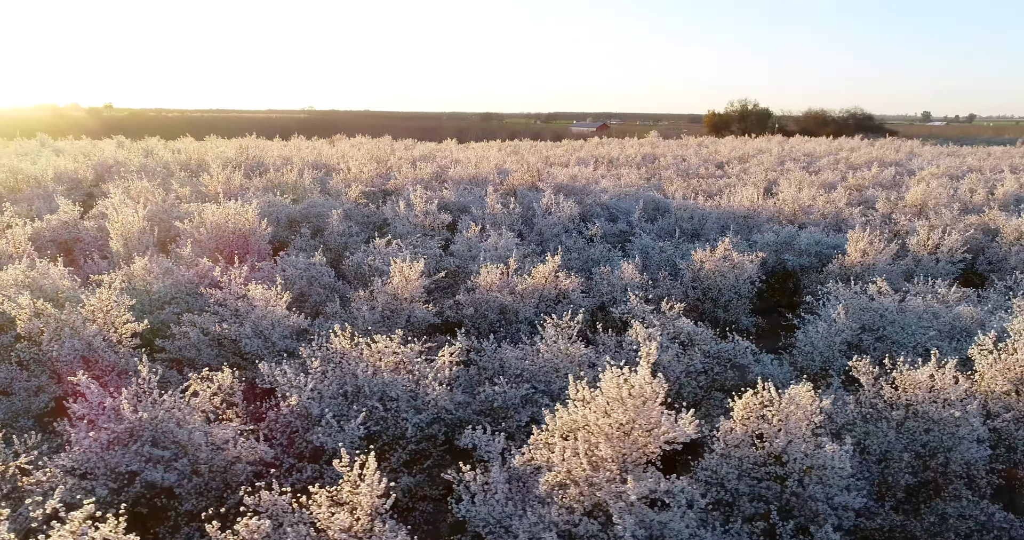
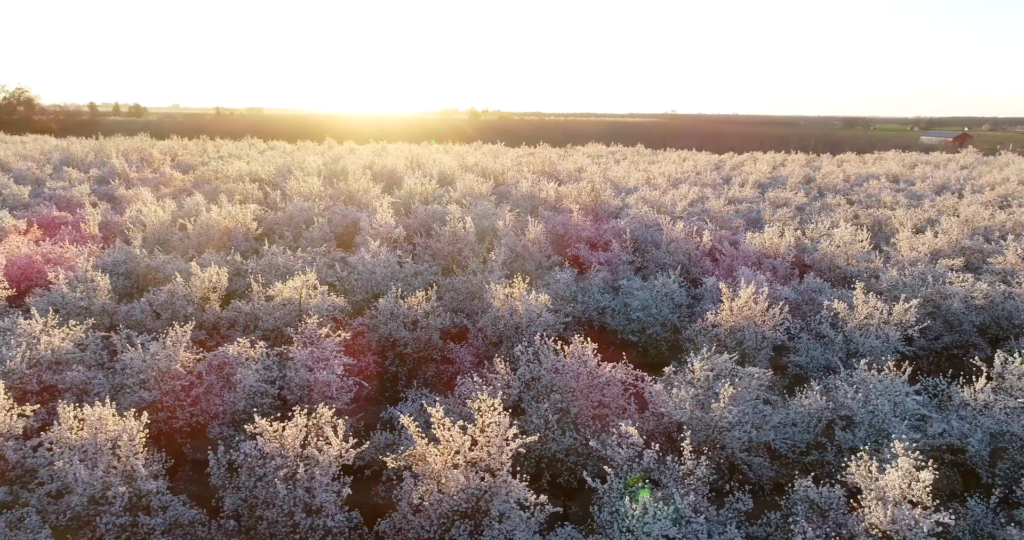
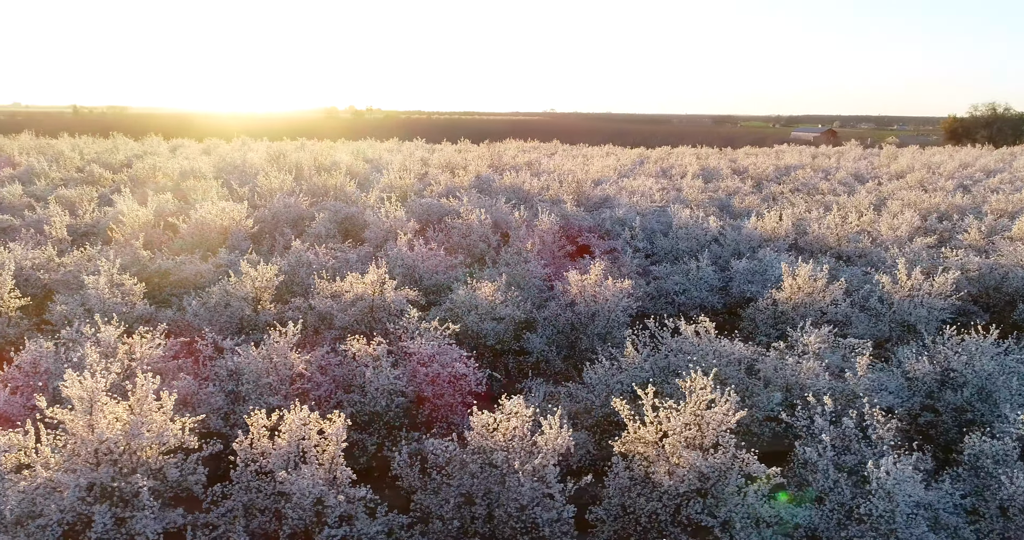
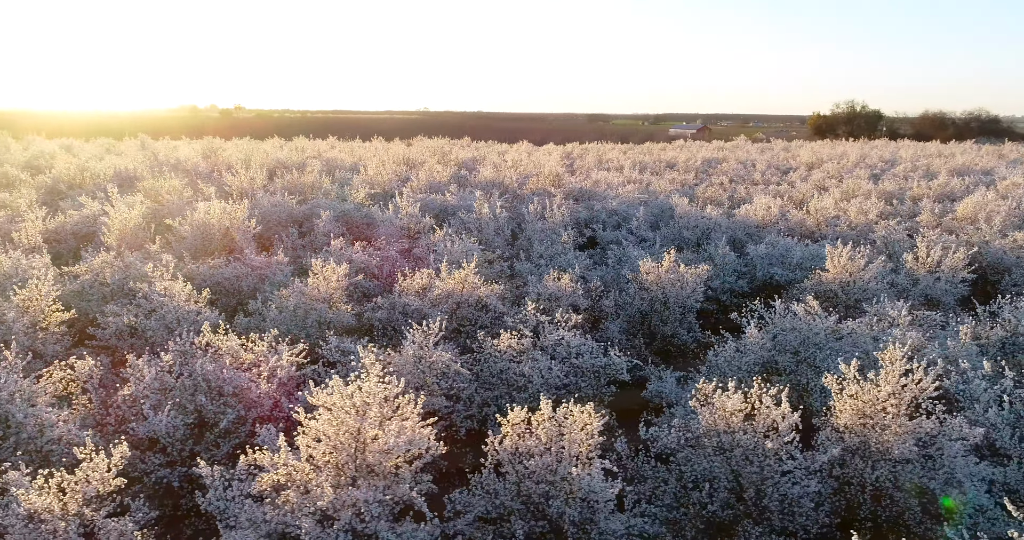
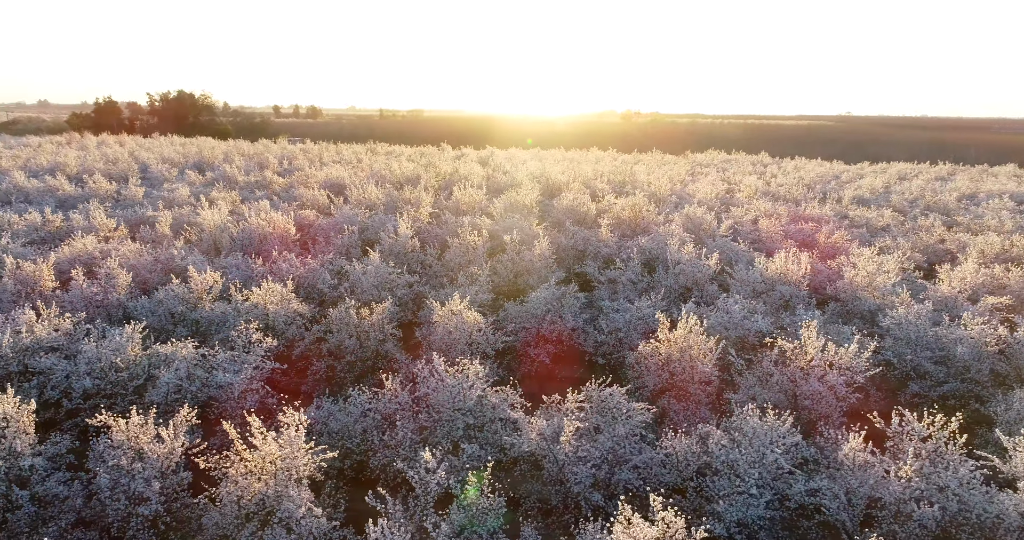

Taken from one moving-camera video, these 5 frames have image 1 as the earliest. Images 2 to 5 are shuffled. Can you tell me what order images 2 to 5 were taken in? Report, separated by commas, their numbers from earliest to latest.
4, 3, 2, 5
